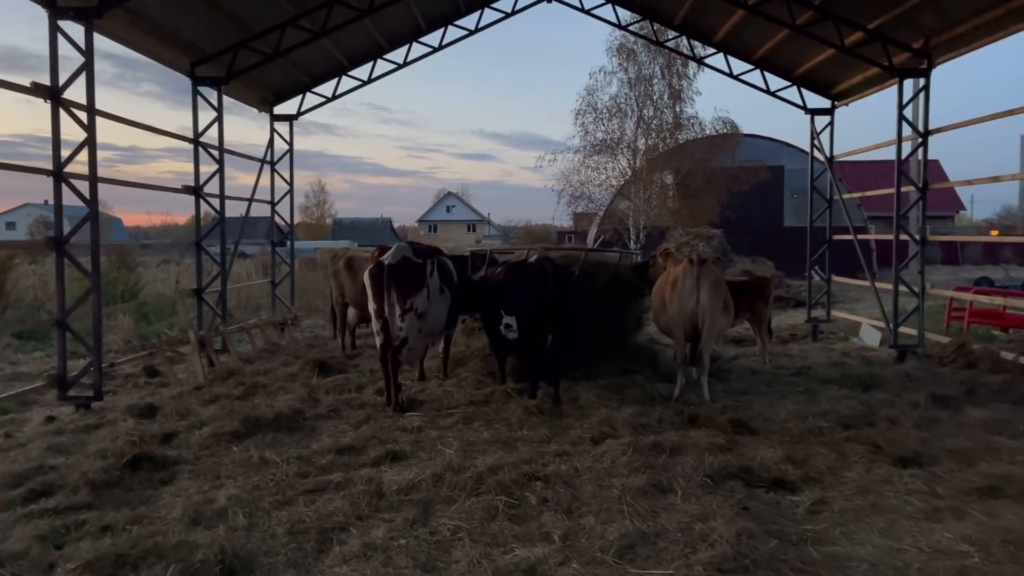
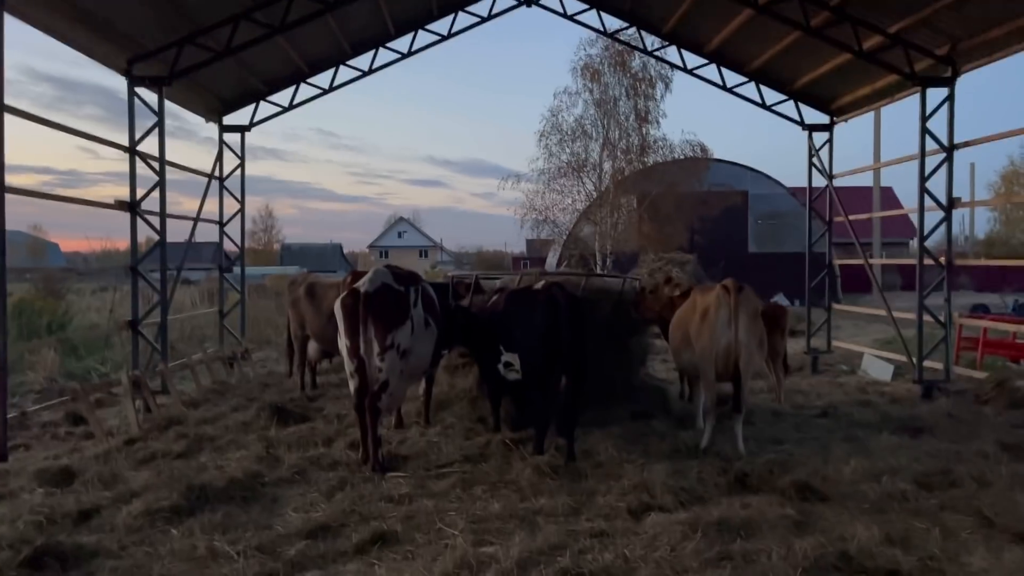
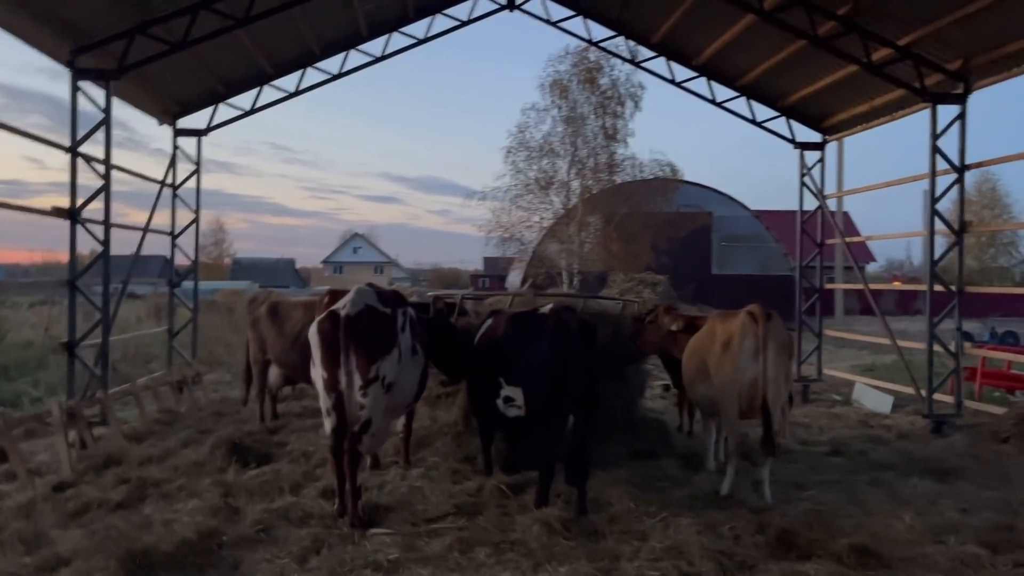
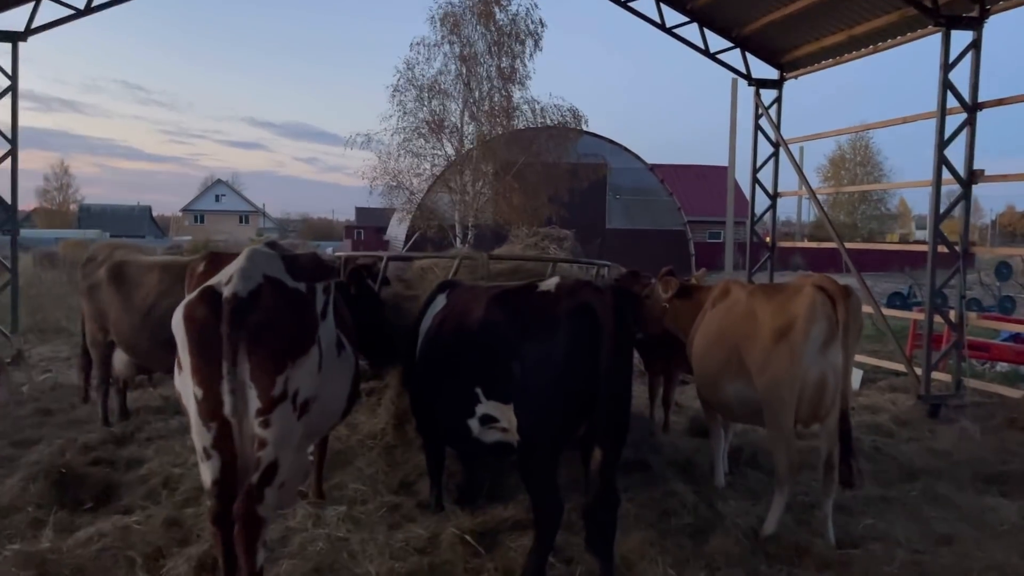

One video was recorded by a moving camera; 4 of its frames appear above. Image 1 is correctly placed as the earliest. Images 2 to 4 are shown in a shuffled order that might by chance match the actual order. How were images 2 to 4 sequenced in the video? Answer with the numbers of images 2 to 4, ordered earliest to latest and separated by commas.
2, 3, 4
